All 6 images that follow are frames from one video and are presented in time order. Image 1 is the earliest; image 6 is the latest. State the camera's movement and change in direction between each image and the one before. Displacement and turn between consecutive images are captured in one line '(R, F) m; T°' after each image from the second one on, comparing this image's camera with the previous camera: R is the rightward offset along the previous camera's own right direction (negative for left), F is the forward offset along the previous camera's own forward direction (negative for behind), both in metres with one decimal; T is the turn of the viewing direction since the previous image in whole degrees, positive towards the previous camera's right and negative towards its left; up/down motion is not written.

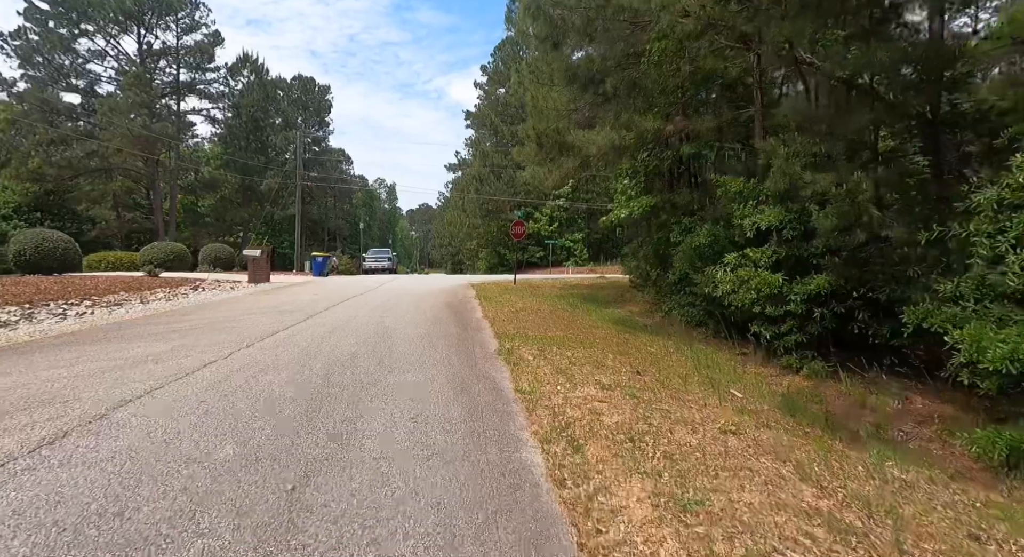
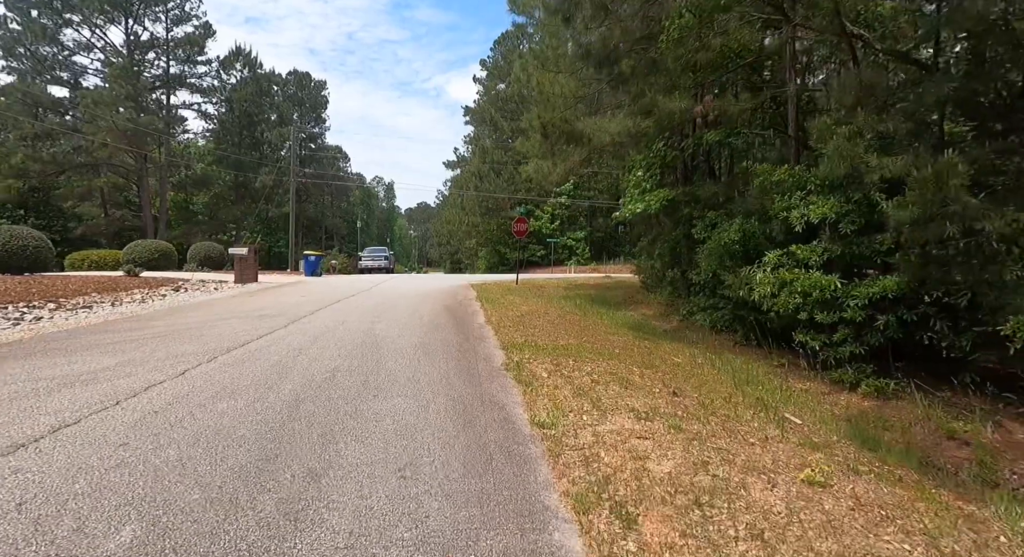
(-0.1, +1.2) m; 0°
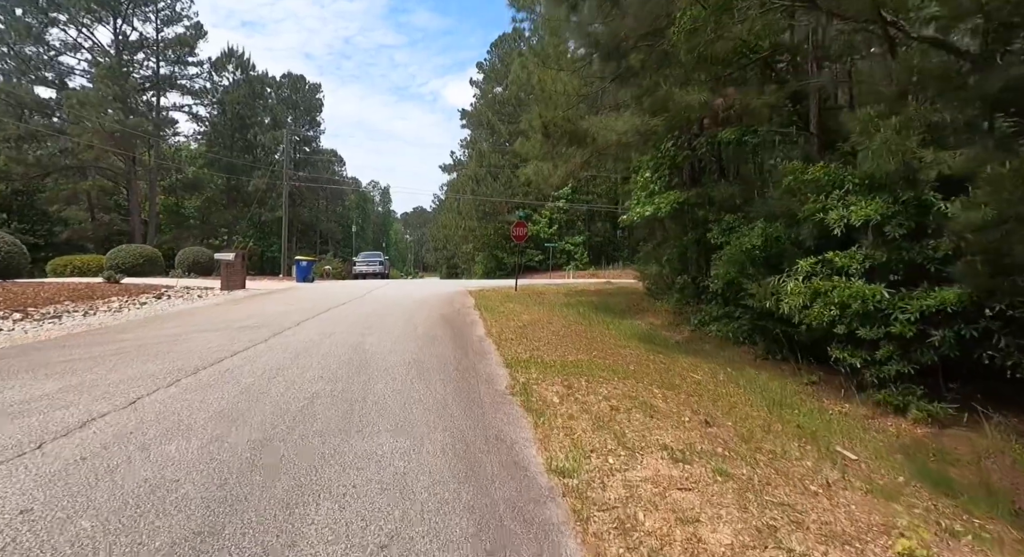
(-0.1, +0.8) m; 0°
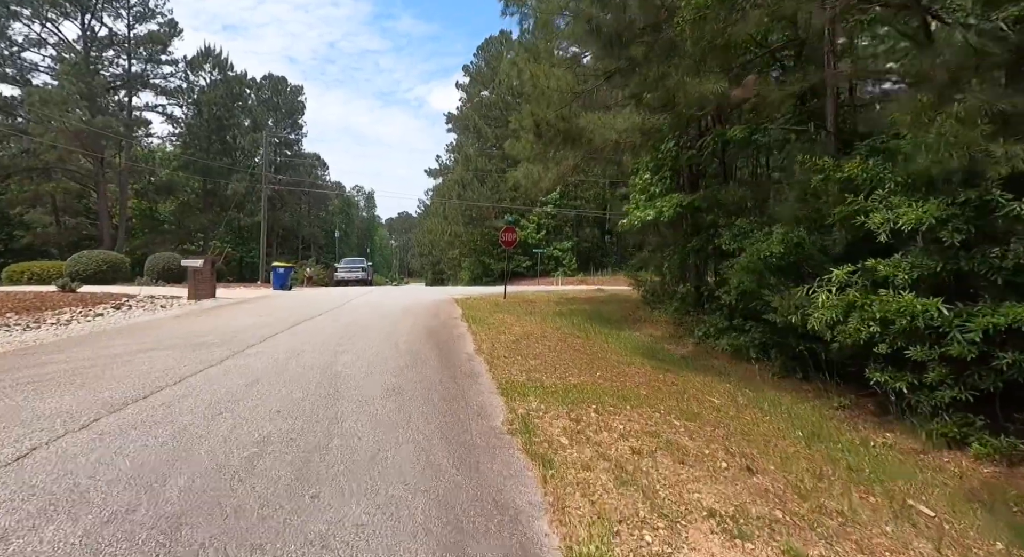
(-0.1, +1.0) m; +2°
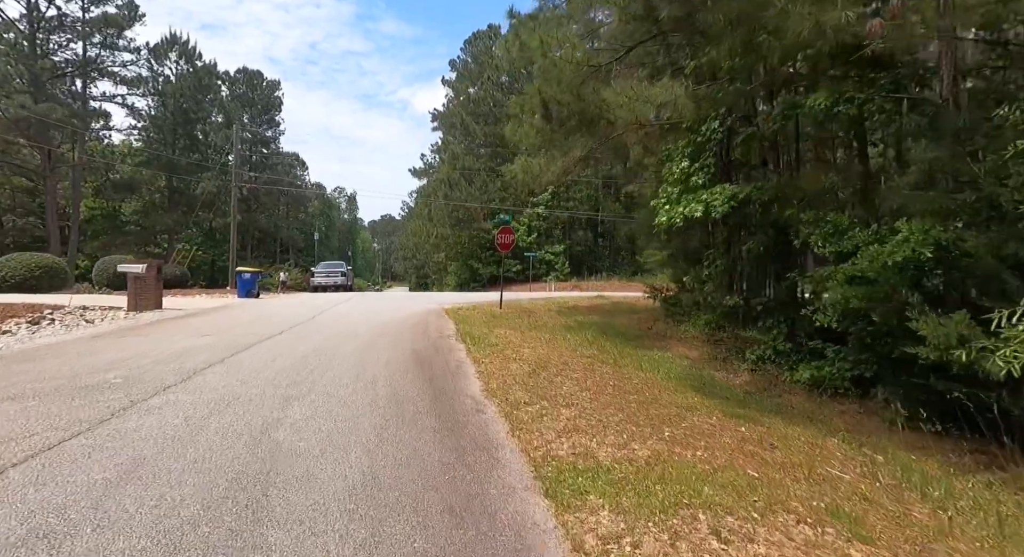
(-0.4, +2.4) m; +2°
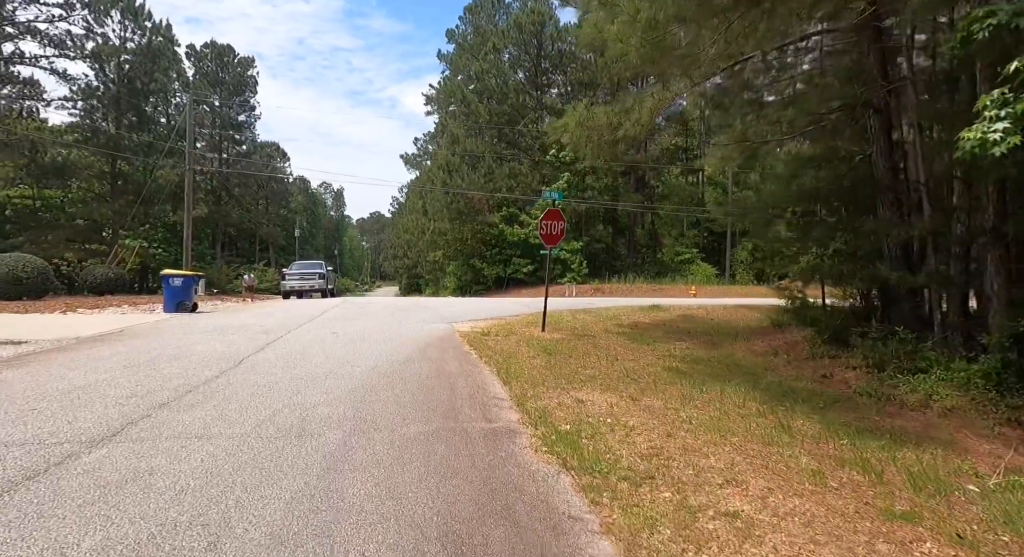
(-1.4, +6.3) m; +1°
